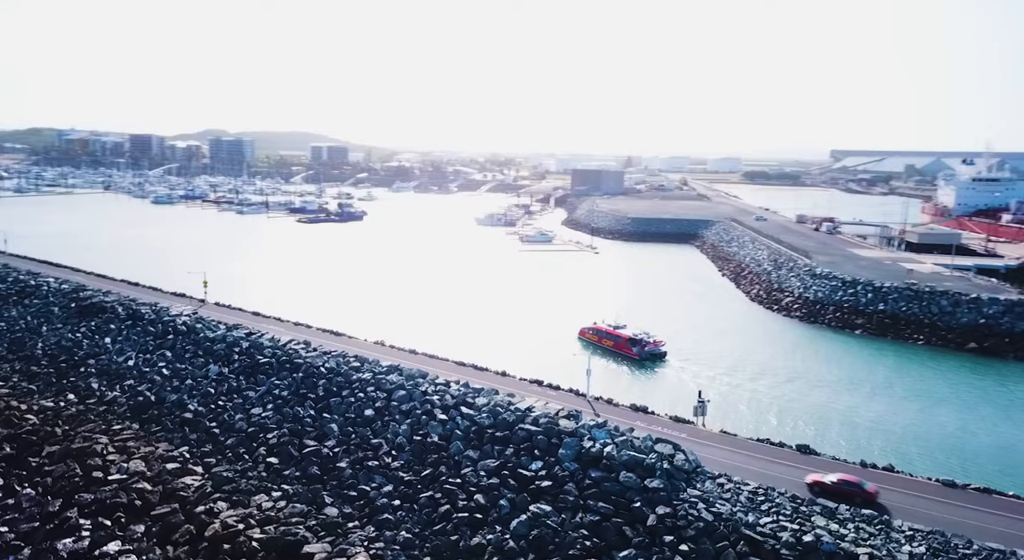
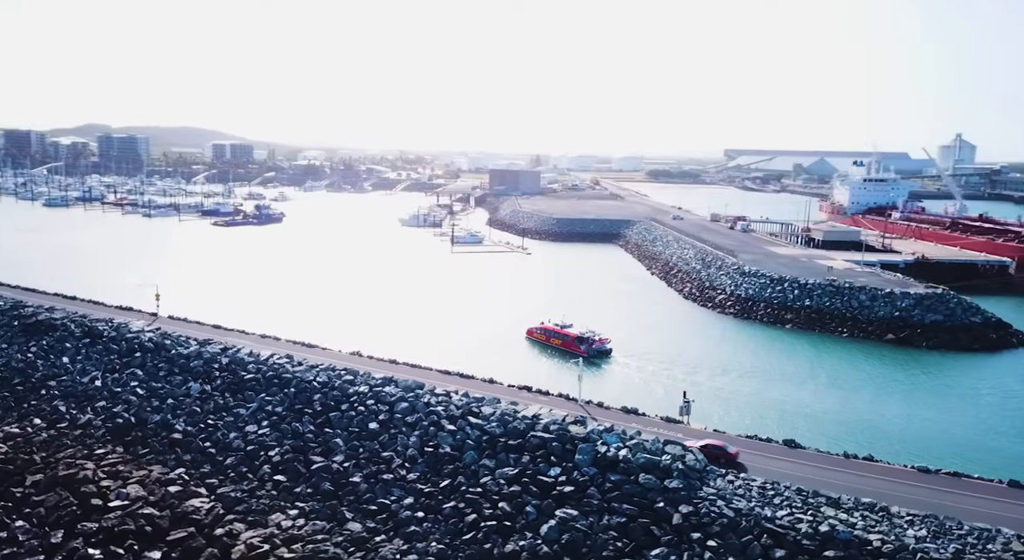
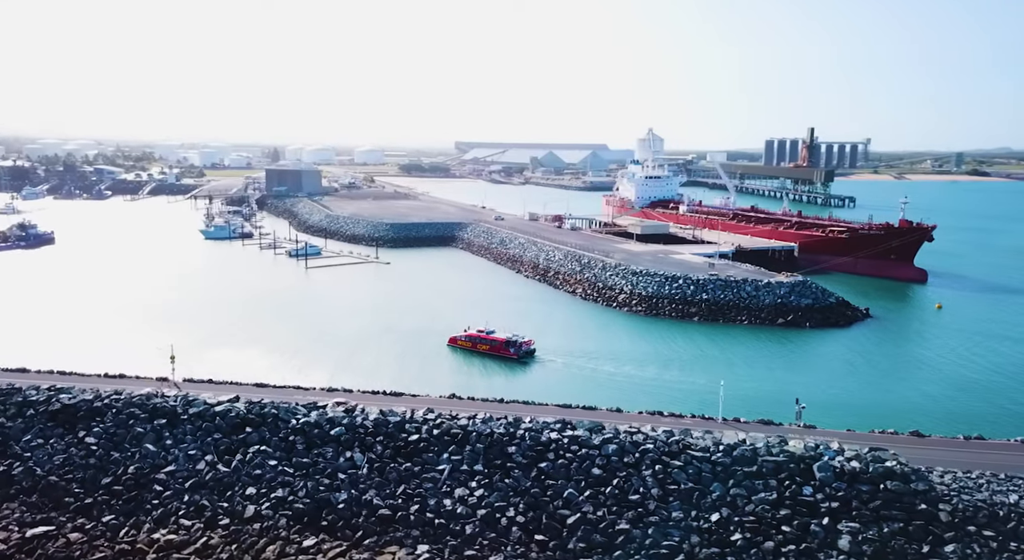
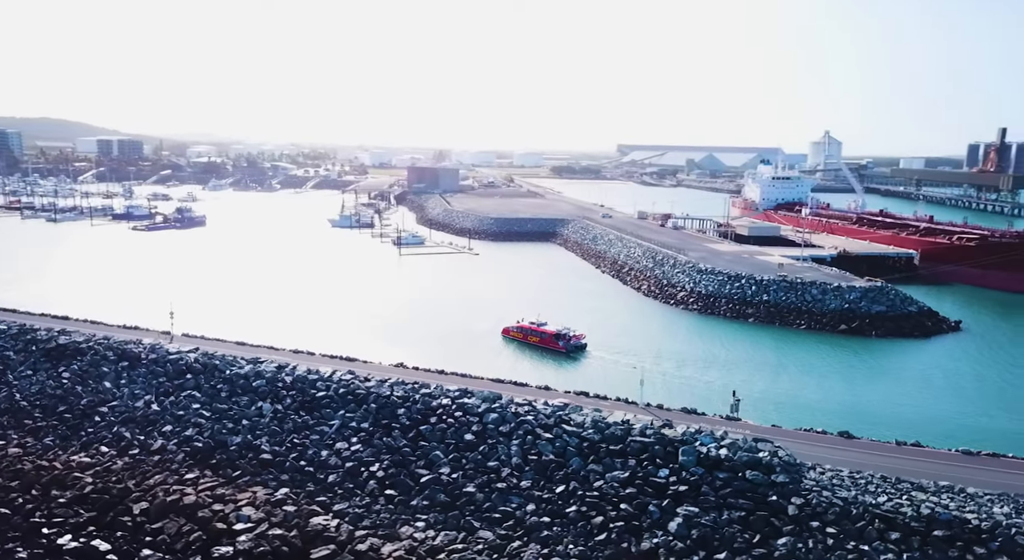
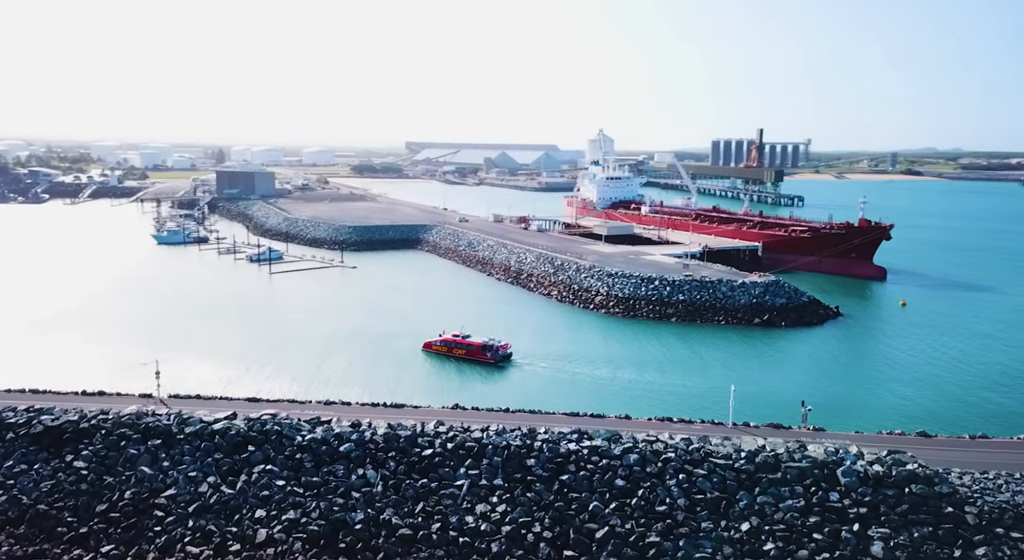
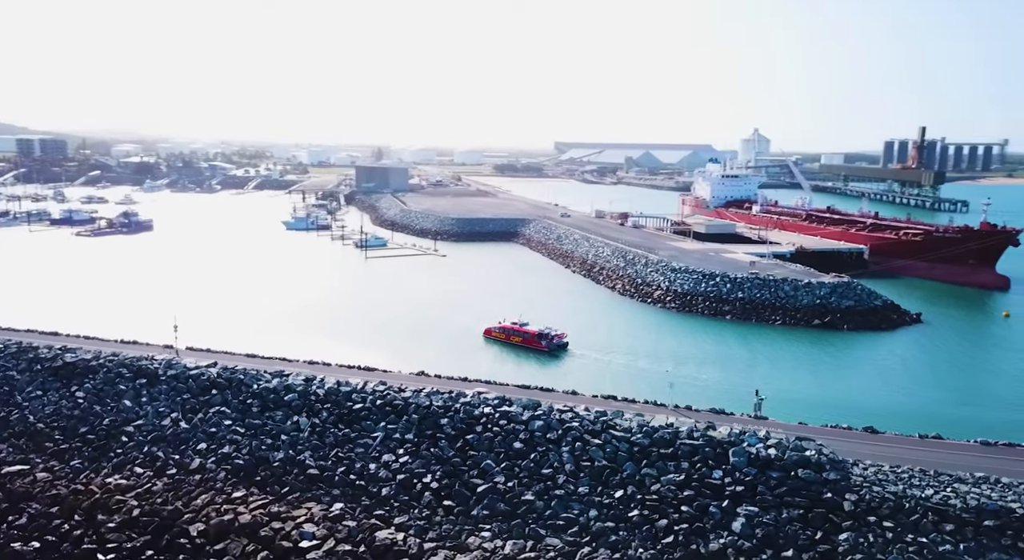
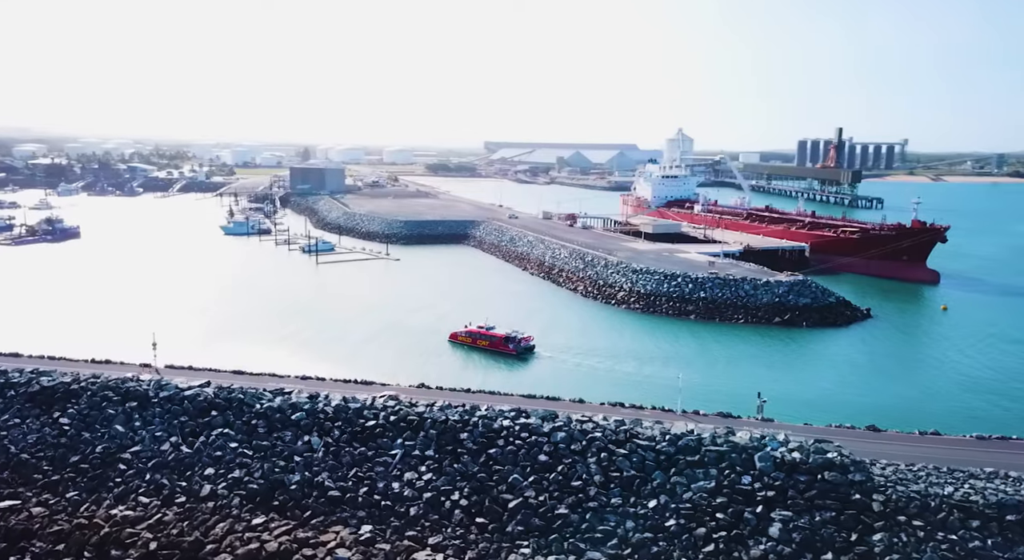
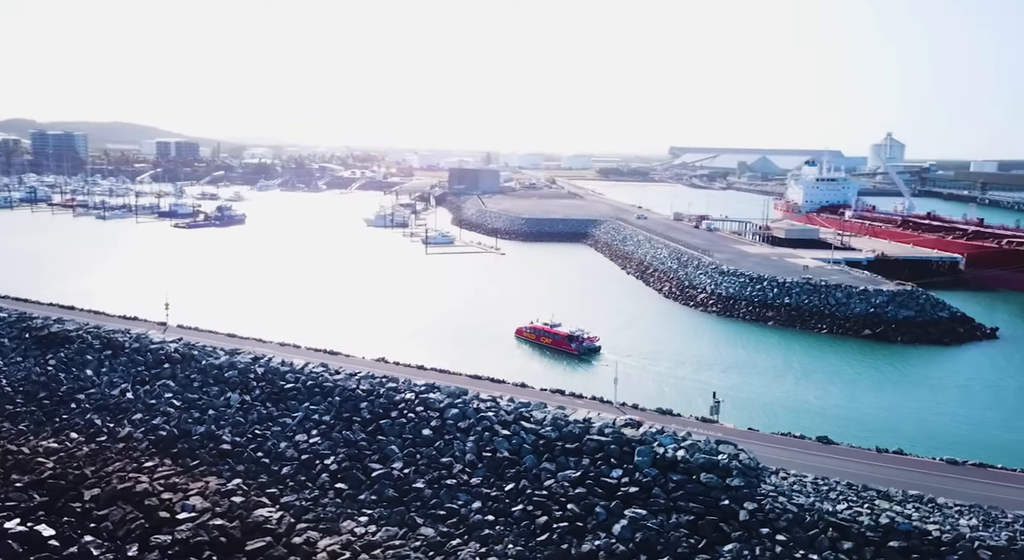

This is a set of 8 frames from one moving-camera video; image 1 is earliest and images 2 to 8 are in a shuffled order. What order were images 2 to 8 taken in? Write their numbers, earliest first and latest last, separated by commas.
2, 8, 4, 6, 7, 3, 5
